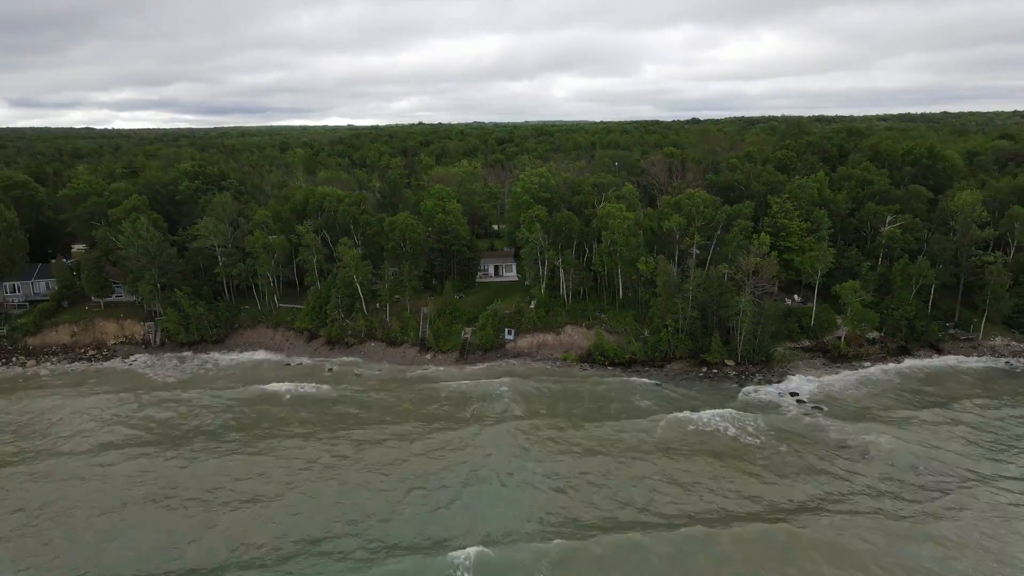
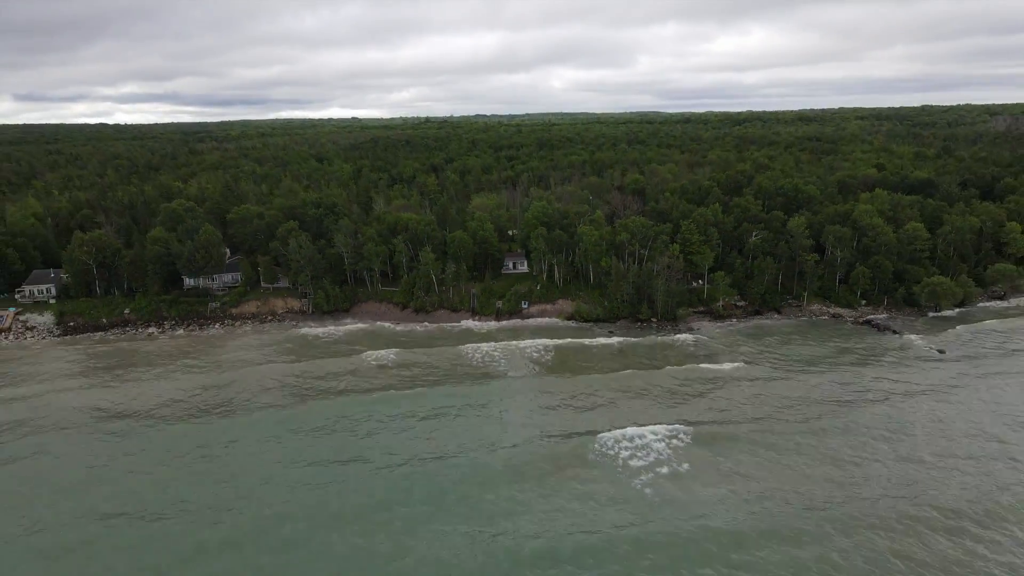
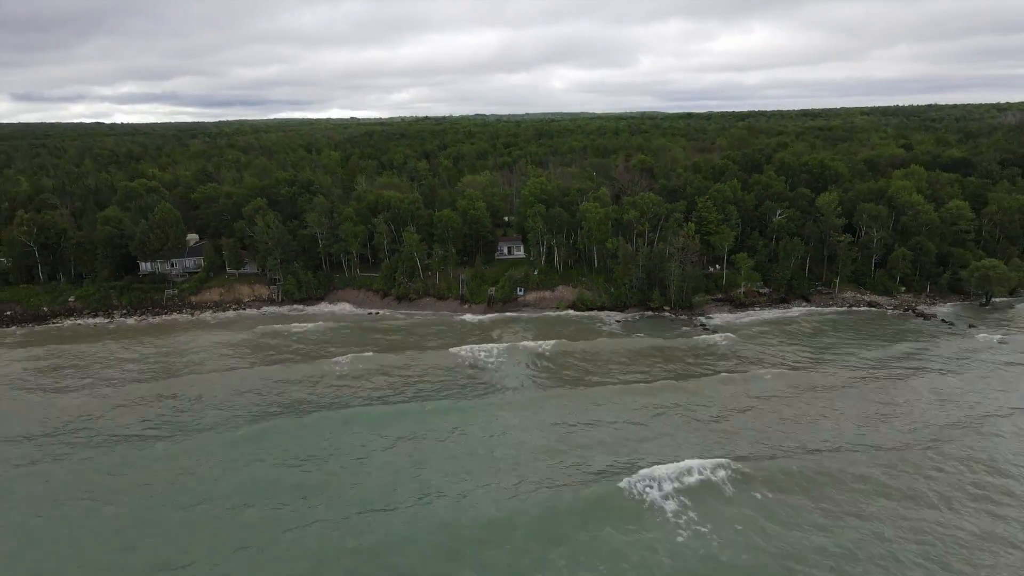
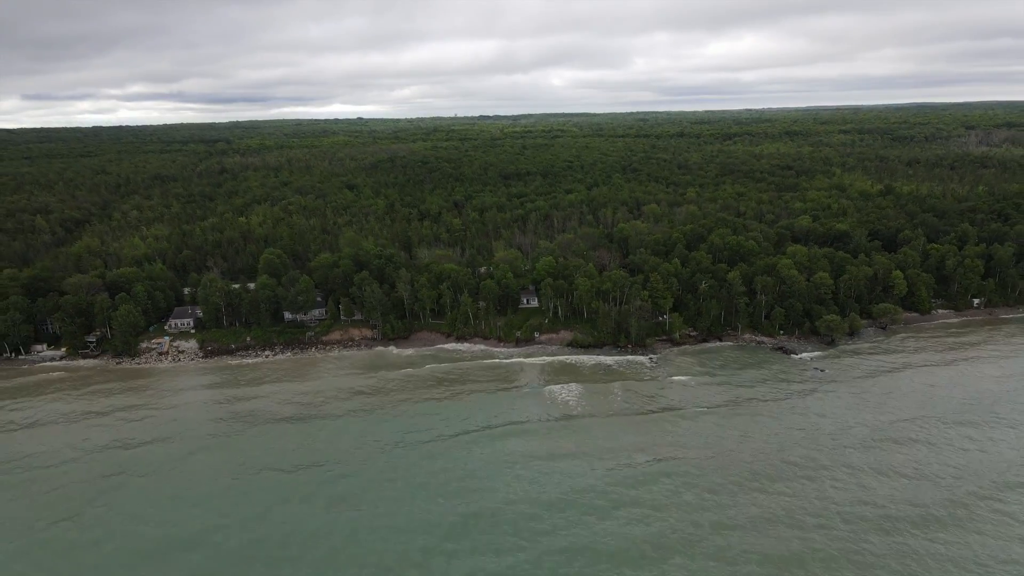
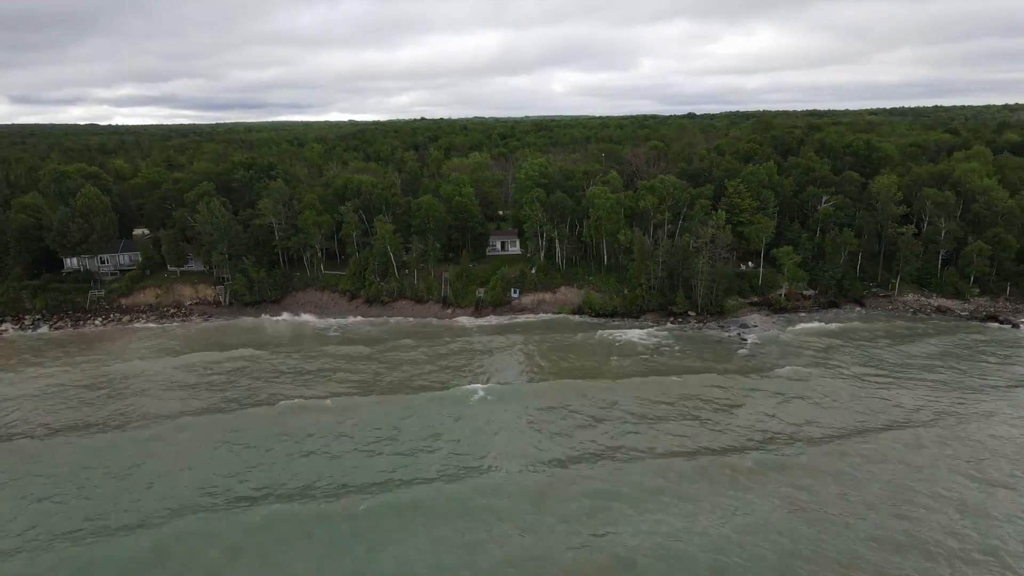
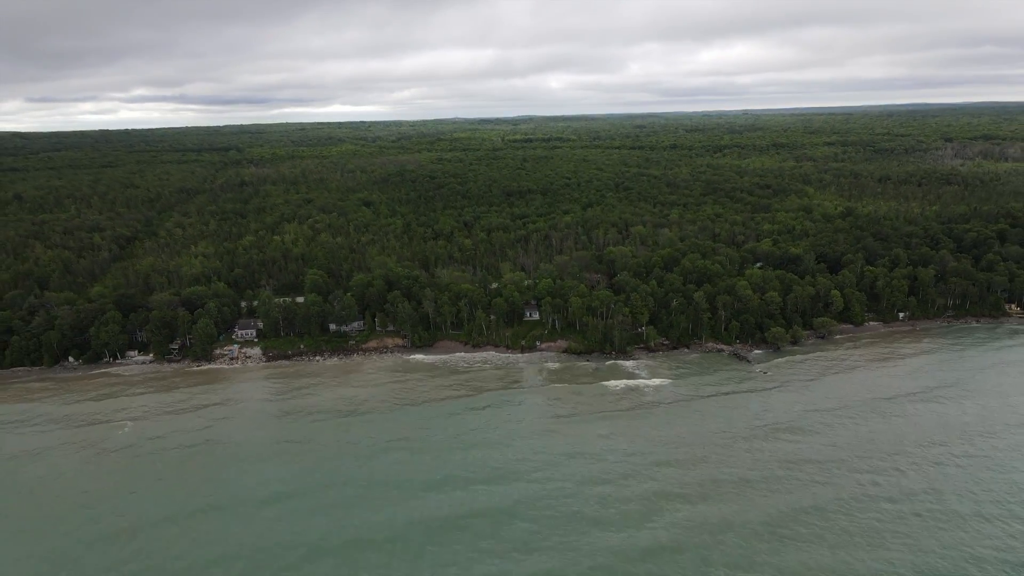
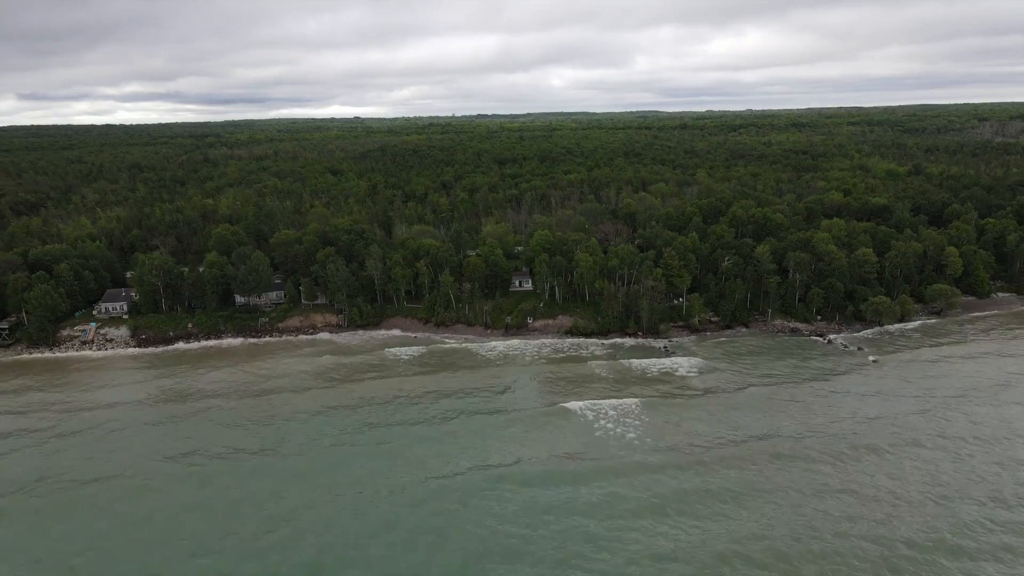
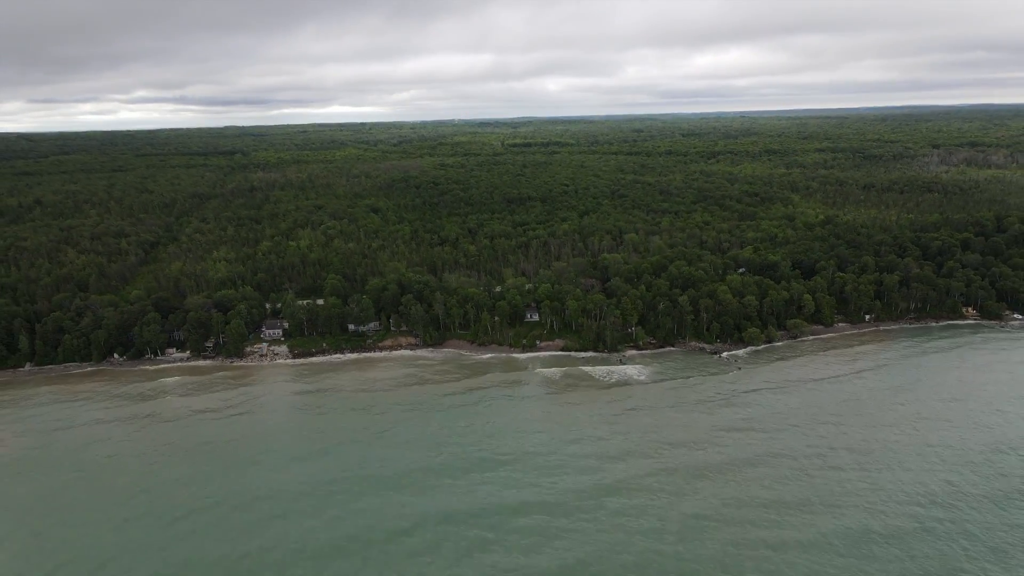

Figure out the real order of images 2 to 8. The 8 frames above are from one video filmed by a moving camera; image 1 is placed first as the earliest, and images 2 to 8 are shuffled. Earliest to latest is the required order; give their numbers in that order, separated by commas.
5, 3, 2, 7, 4, 6, 8
